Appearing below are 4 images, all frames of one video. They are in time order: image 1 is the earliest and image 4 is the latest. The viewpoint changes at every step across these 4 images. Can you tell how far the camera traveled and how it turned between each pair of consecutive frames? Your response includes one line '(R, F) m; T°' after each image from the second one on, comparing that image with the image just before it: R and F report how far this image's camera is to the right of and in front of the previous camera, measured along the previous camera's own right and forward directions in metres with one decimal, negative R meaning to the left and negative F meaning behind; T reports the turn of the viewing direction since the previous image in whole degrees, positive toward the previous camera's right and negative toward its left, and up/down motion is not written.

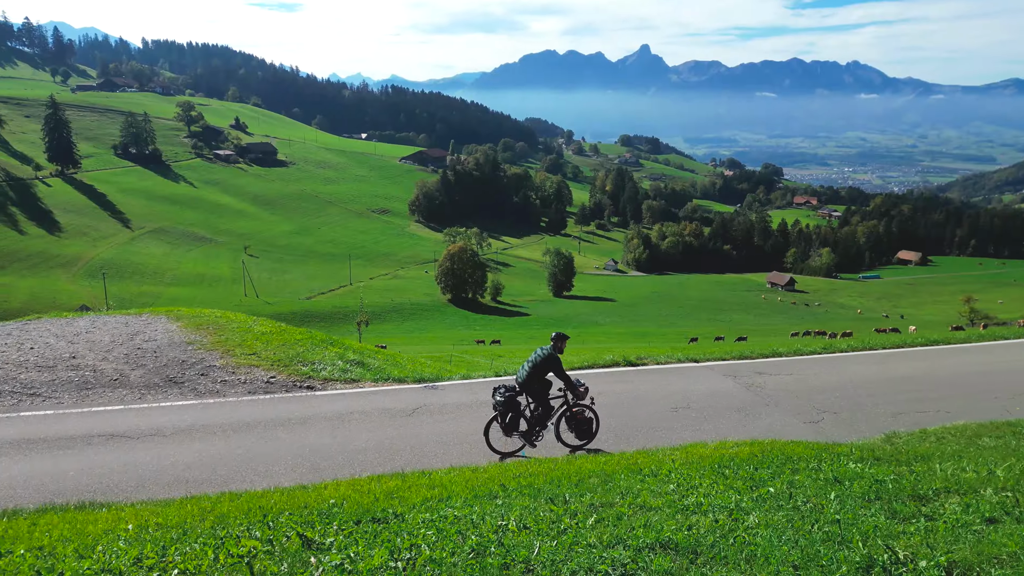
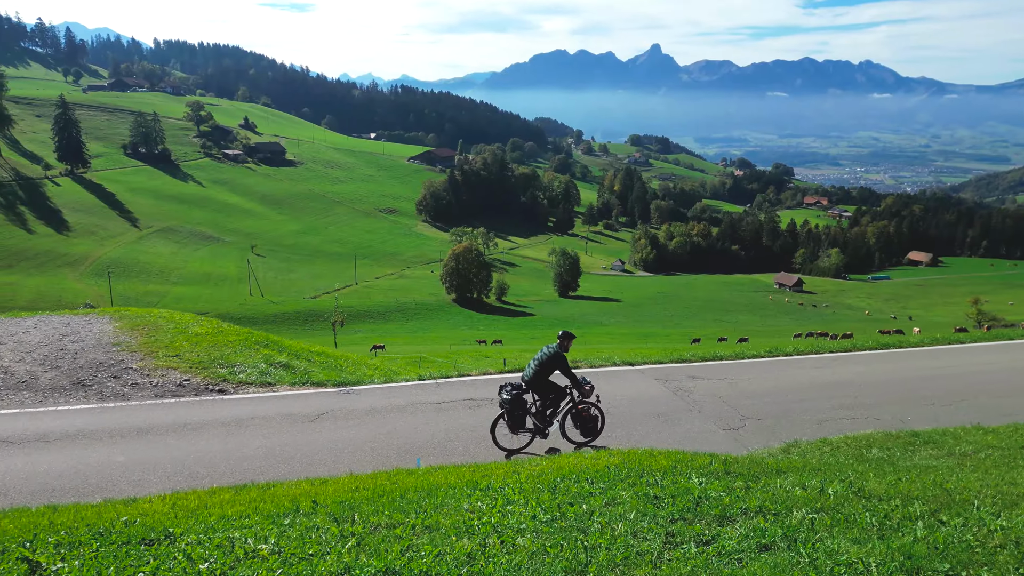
(+0.6, +0.1) m; -1°
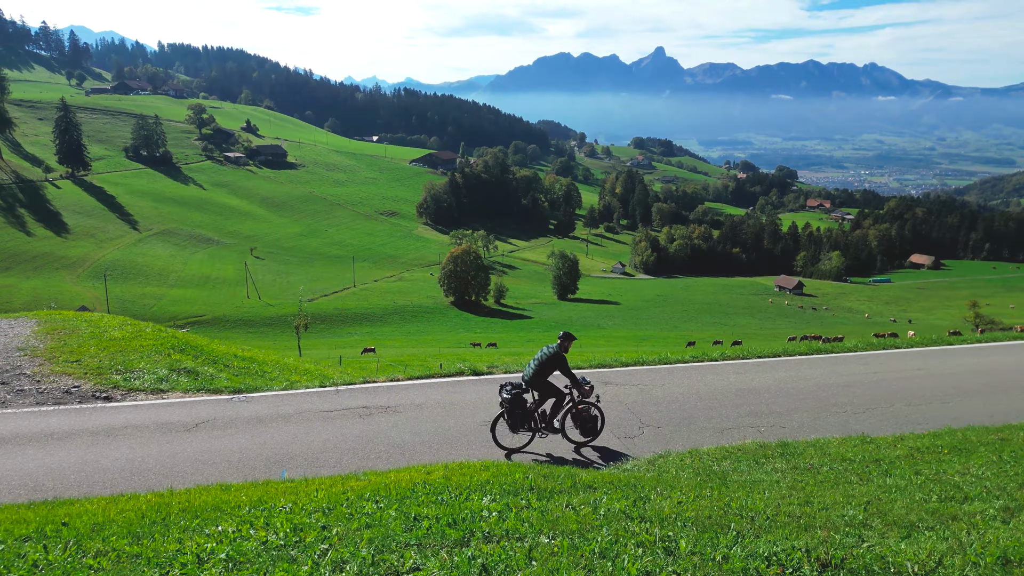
(+0.7, +0.1) m; 0°
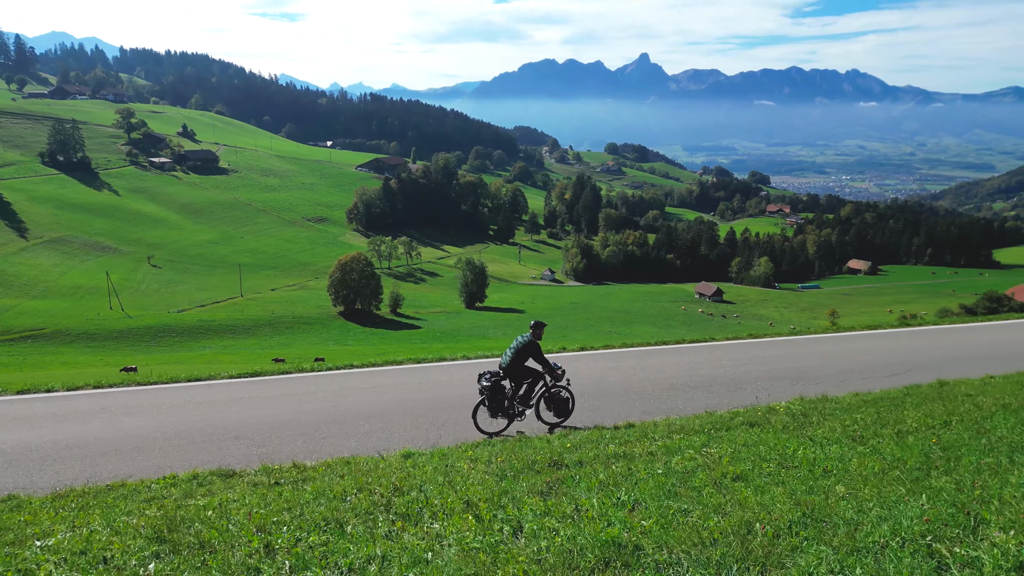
(+13.3, +0.8) m; +2°
